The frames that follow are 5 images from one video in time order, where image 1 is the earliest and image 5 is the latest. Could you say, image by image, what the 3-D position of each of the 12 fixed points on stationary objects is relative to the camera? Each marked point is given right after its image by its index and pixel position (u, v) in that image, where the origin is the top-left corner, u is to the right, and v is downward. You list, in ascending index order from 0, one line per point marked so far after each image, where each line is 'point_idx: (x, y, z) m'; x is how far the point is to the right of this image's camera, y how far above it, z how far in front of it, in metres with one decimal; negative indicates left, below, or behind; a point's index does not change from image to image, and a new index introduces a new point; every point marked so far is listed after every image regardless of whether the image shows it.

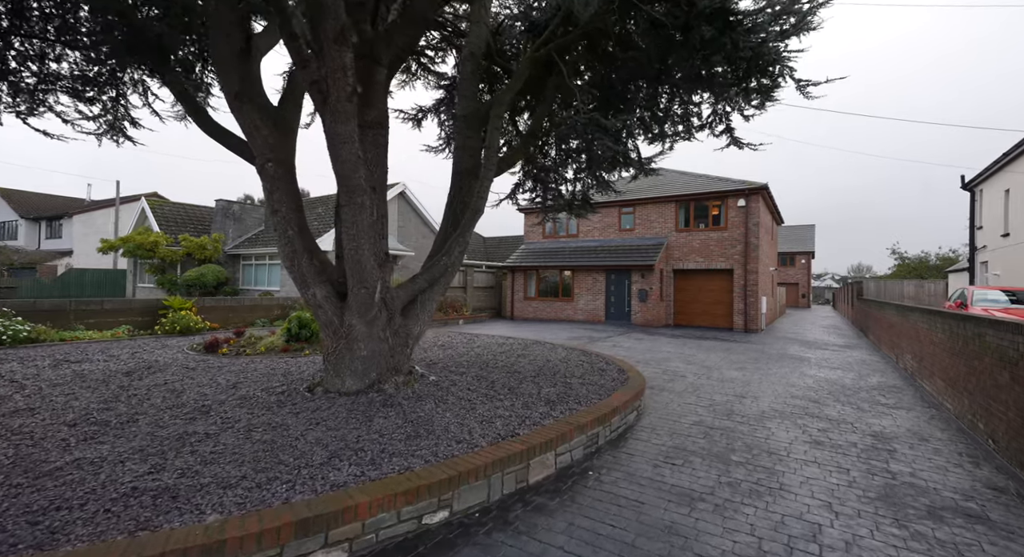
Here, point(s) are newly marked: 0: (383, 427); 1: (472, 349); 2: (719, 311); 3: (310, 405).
0: (-0.9, -1.1, +3.3) m
1: (-0.7, -1.2, +7.6) m
2: (+7.0, -1.1, +15.8) m
3: (-1.6, -1.0, +3.7) m
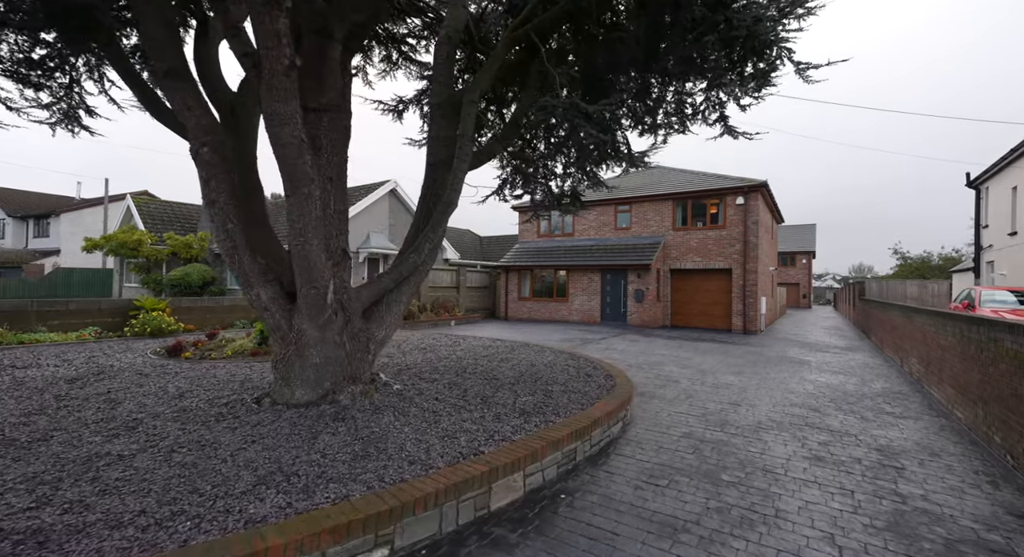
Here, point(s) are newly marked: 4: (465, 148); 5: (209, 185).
0: (-1.2, -1.1, +2.9) m
1: (-0.9, -1.2, +7.2) m
2: (+6.7, -1.1, +15.4) m
3: (-1.8, -1.0, +3.3) m
4: (-0.5, +1.3, +4.8) m
5: (-2.1, +0.7, +3.3) m
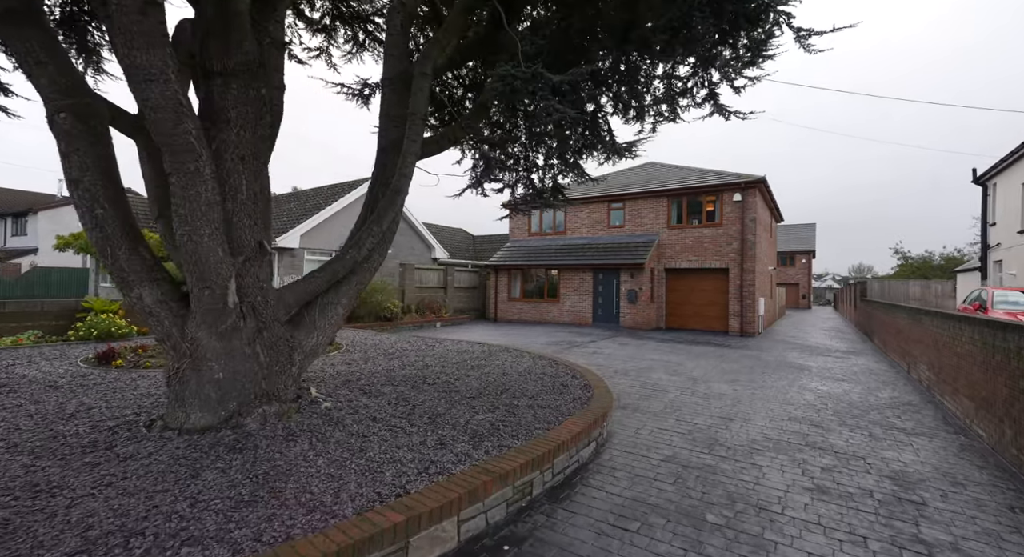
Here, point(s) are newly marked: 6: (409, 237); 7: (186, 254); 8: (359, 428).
0: (-1.5, -1.0, +2.3) m
1: (-1.3, -1.1, +6.6) m
2: (+6.4, -1.1, +14.8) m
3: (-2.2, -1.0, +2.7) m
4: (-0.9, +1.3, +4.2) m
5: (-2.5, +0.7, +2.6) m
6: (-4.2, +1.7, +18.7) m
7: (-1.9, +0.1, +2.8) m
8: (-1.1, -1.0, +3.2) m
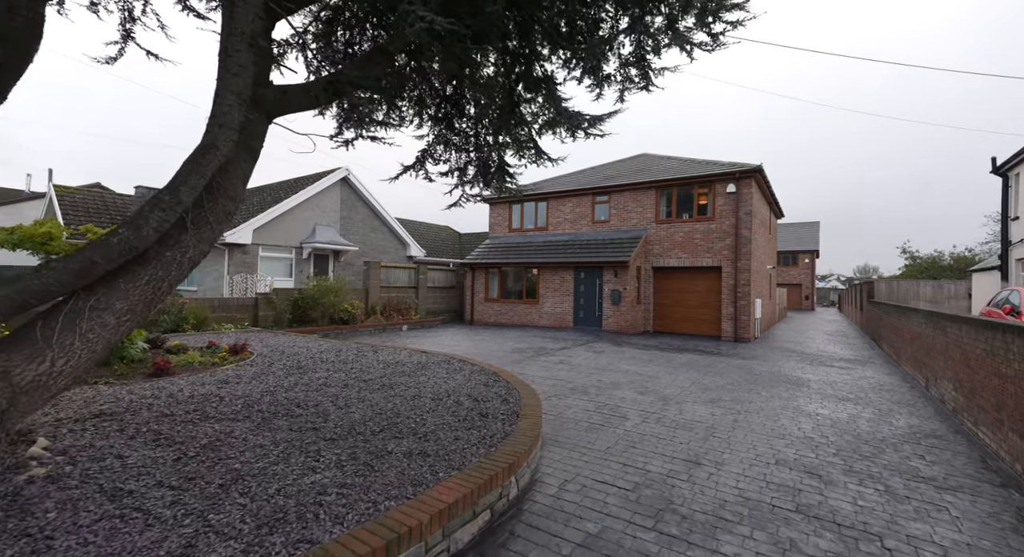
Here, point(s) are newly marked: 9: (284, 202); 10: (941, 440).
0: (-2.4, -1.0, +1.1) m
1: (-2.1, -1.1, +5.4) m
2: (+5.6, -1.1, +13.5) m
3: (-3.1, -0.9, +1.4) m
4: (-1.7, +1.4, +2.9) m
5: (-3.3, +0.7, +1.4) m
6: (-4.9, +1.7, +17.5) m
7: (-2.8, +0.2, +1.5) m
8: (-1.9, -1.0, +2.0) m
9: (-6.9, +2.3, +14.2) m
10: (+4.2, -1.6, +4.6) m
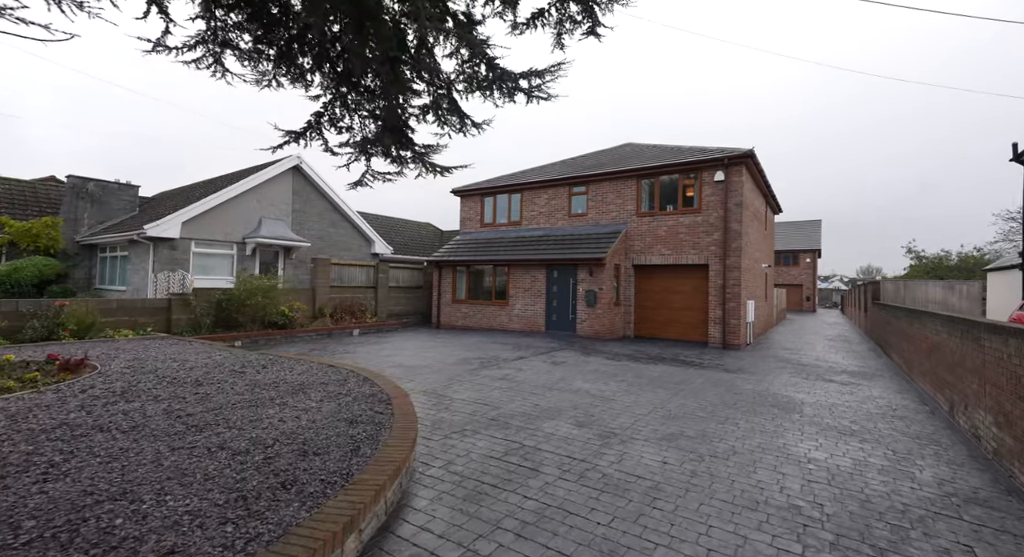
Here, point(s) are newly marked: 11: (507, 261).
0: (-3.4, -1.0, -0.4) m
1: (-3.1, -1.1, +3.9) m
2: (+4.6, -1.1, +12.0) m
3: (-4.1, -0.9, 0.0) m
4: (-2.7, +1.4, +1.4) m
5: (-4.4, +0.7, 0.0) m
6: (-5.9, +1.7, +16.1) m
7: (-3.8, +0.2, +0.1) m
8: (-3.0, -1.0, +0.5) m
9: (-7.9, +2.4, +12.8) m
10: (+3.2, -1.6, +3.1) m
11: (-0.1, +0.5, +13.7) m
